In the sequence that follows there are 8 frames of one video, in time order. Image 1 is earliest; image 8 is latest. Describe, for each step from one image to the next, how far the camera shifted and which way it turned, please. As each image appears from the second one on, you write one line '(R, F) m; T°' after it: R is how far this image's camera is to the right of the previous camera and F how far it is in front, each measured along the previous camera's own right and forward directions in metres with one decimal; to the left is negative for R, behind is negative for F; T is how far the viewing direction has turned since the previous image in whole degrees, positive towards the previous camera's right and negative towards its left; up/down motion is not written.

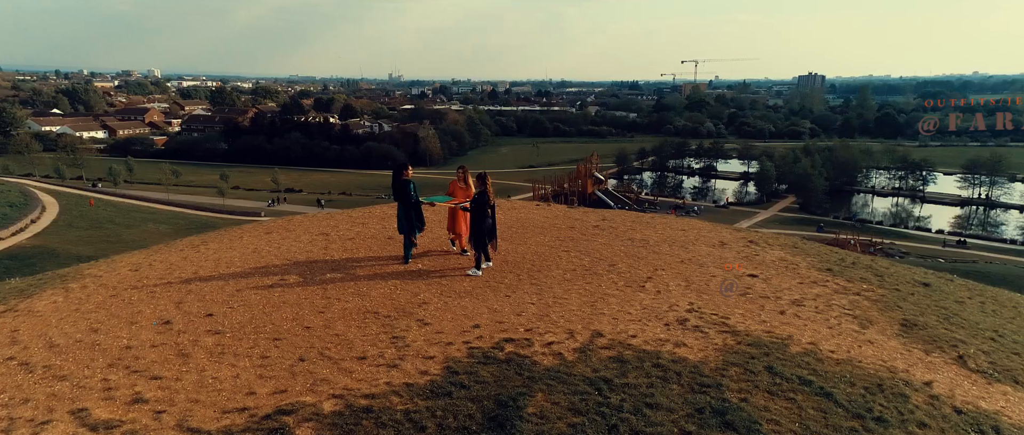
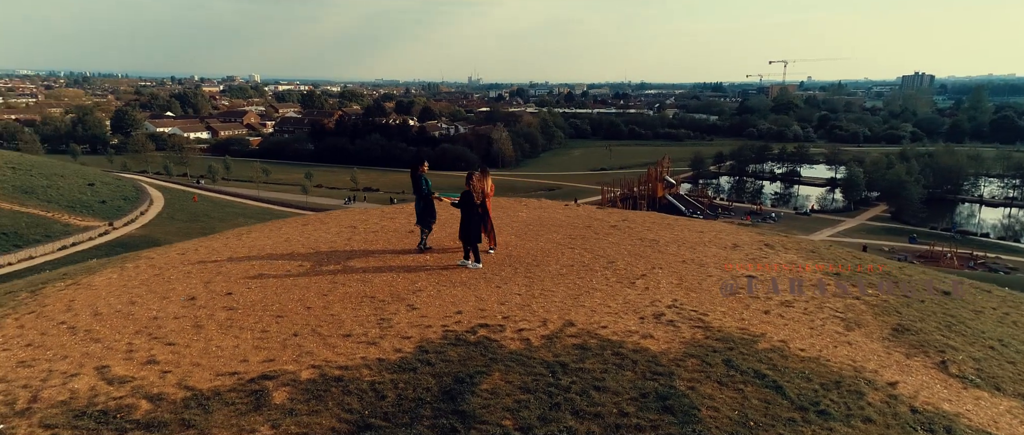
(+1.4, -0.6) m; -6°
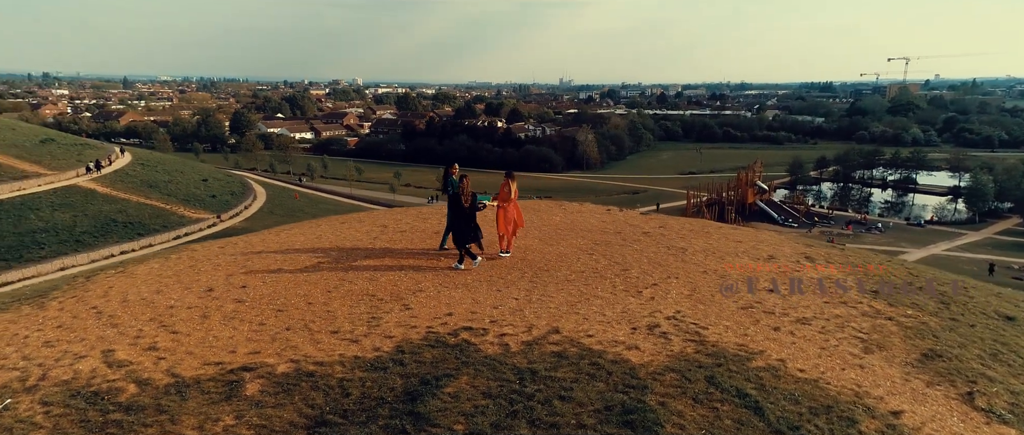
(+1.5, +0.2) m; -7°
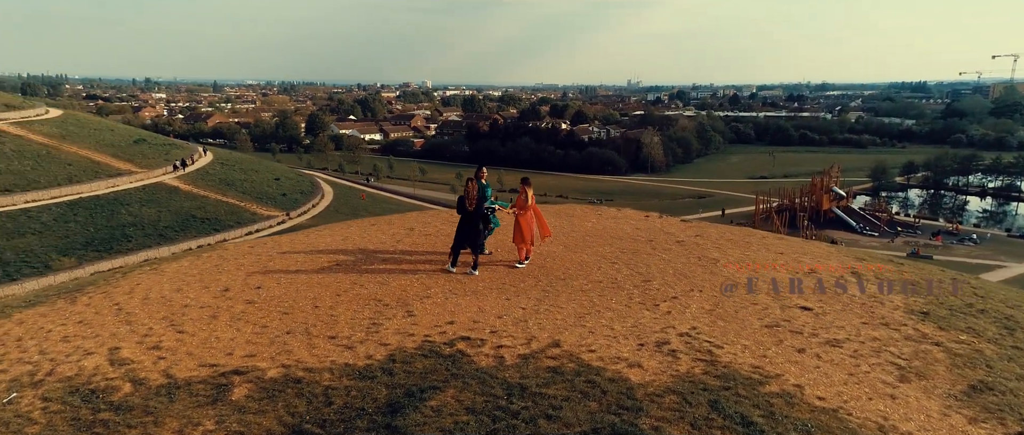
(+0.9, +0.4) m; -6°
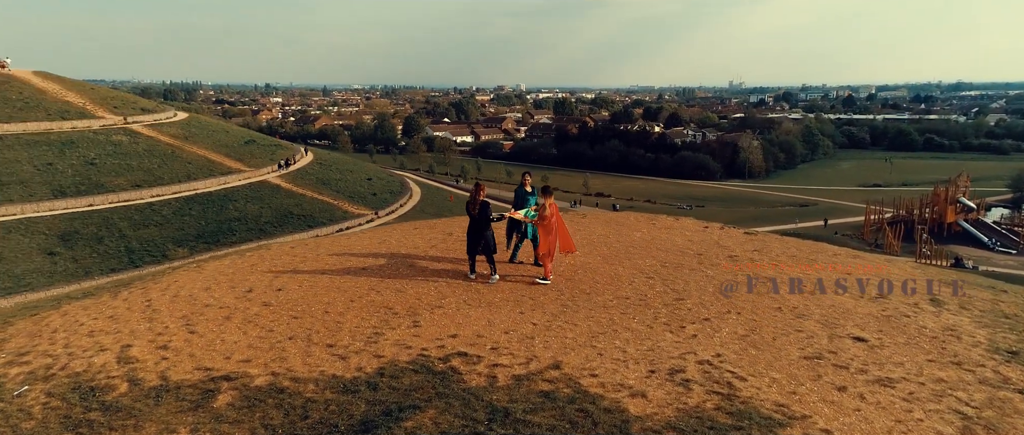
(+1.1, +0.7) m; -8°
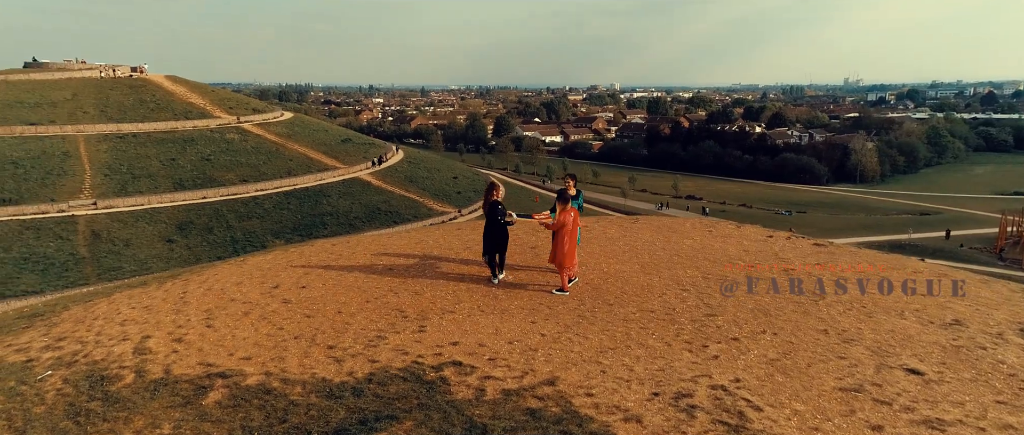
(+1.1, +0.6) m; -8°
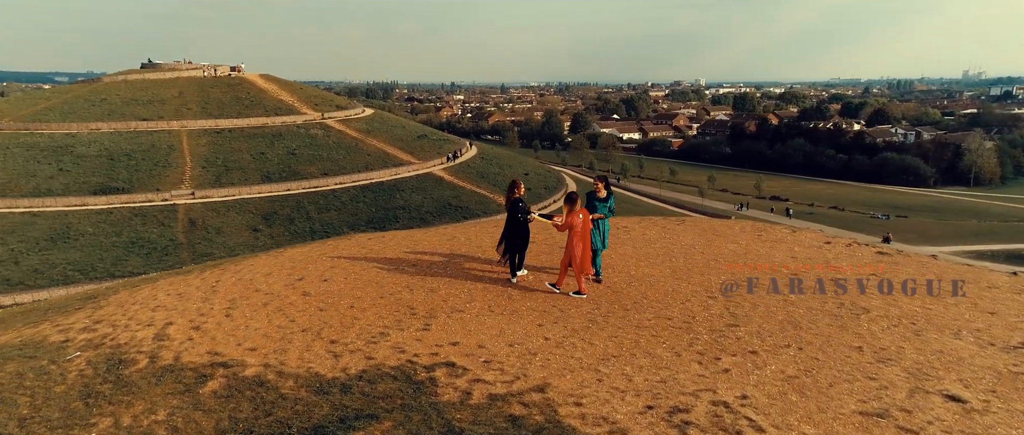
(+1.0, +0.3) m; -6°
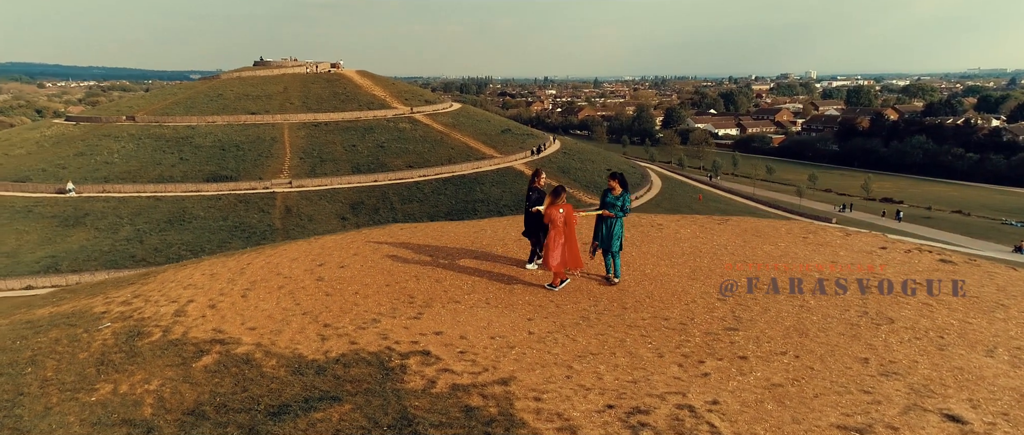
(+1.4, +0.1) m; -7°
